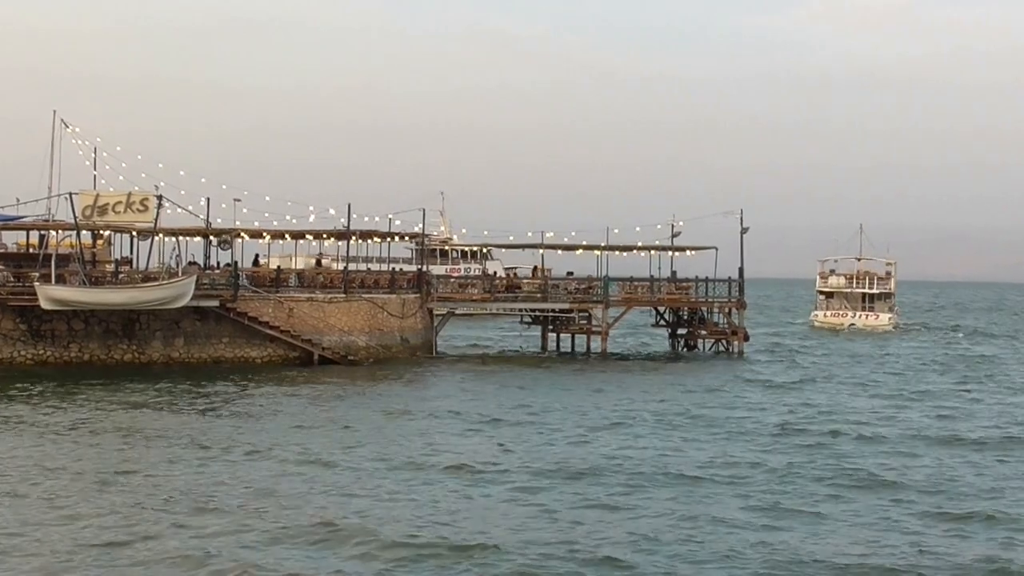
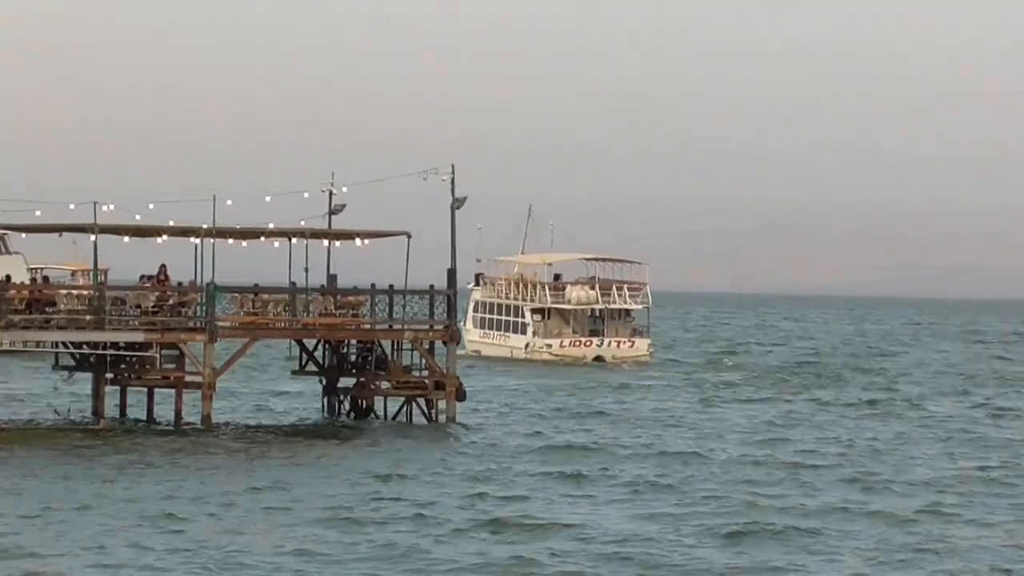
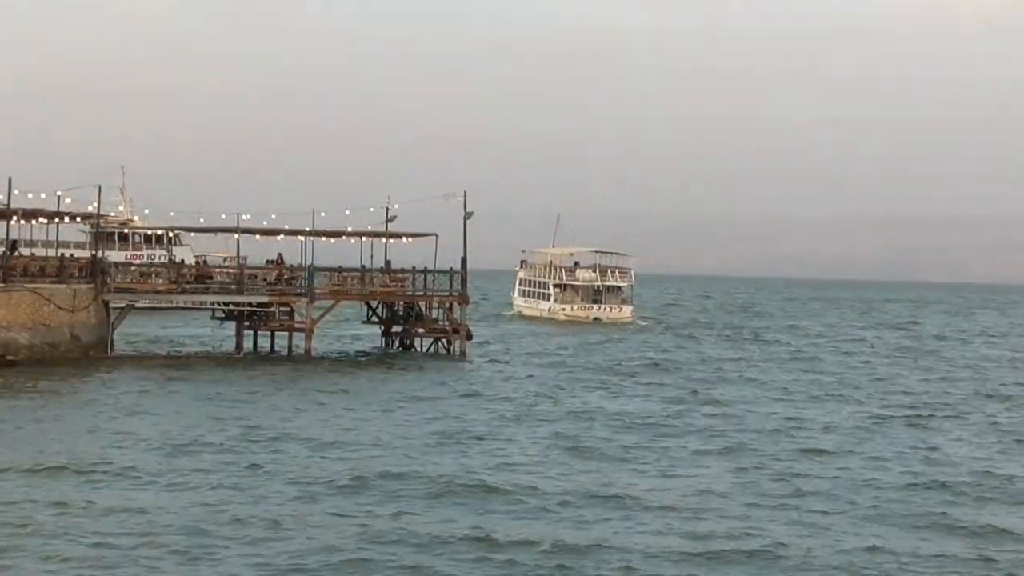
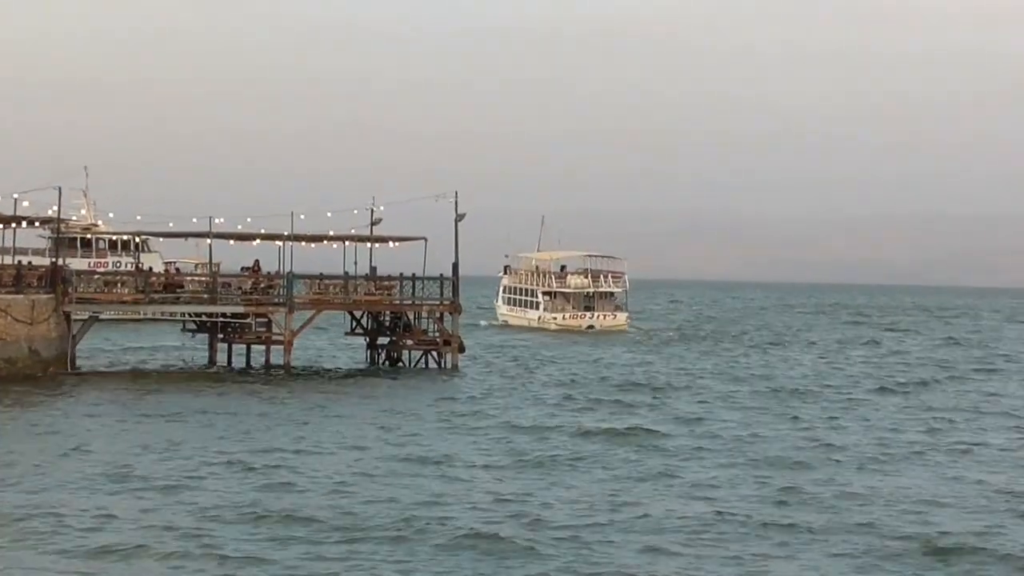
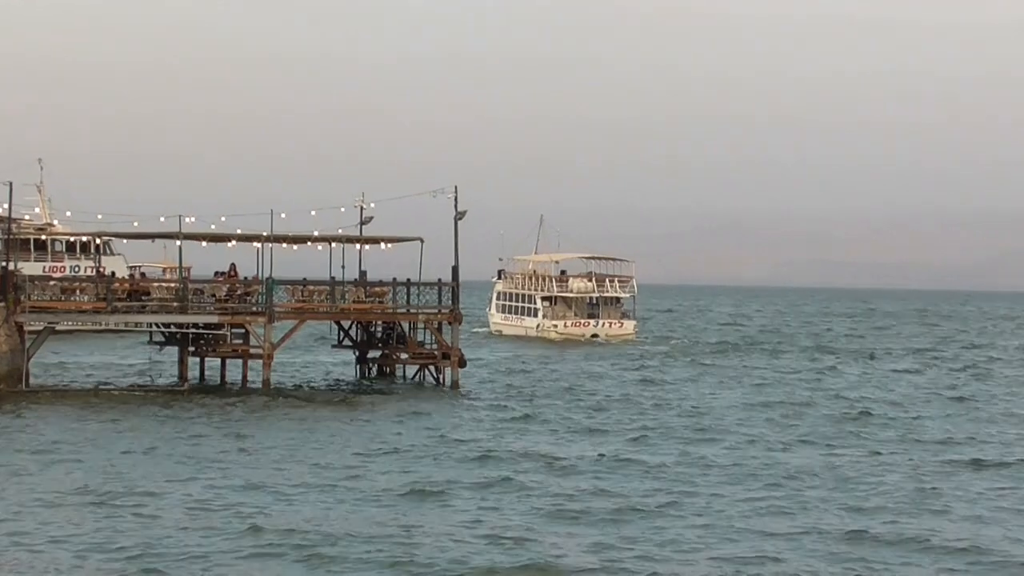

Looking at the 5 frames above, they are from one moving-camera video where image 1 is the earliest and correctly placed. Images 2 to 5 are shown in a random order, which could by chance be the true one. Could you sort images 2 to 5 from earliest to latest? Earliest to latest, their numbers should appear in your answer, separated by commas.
3, 4, 5, 2
